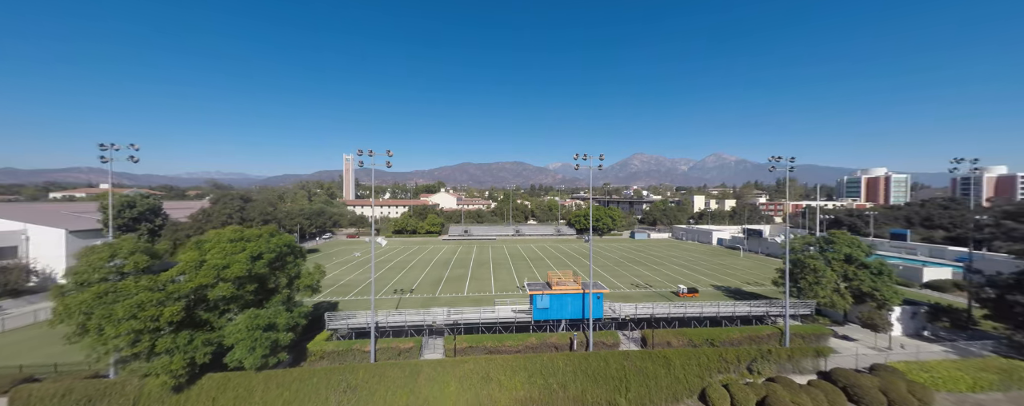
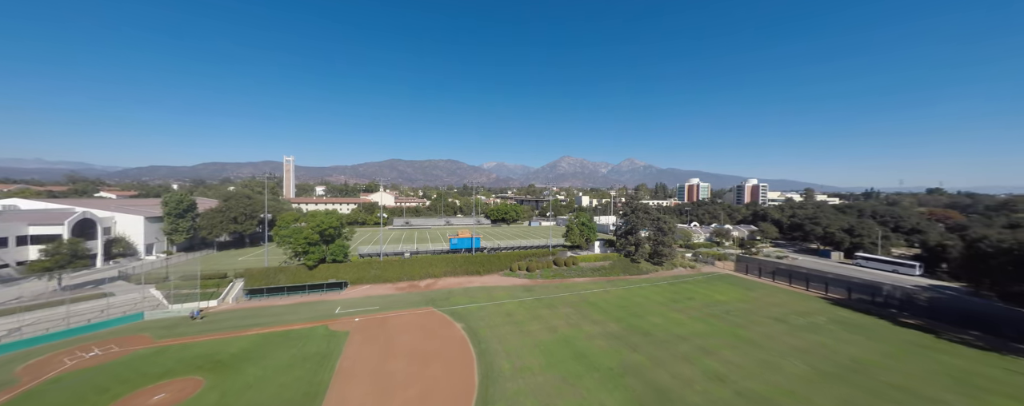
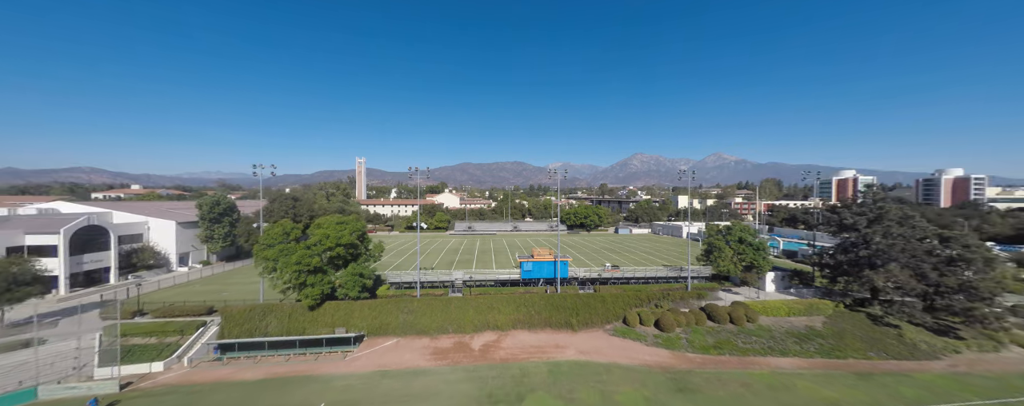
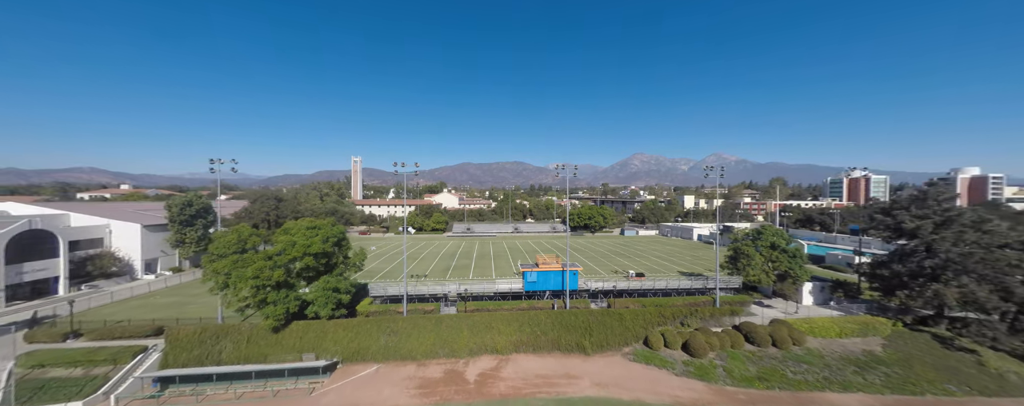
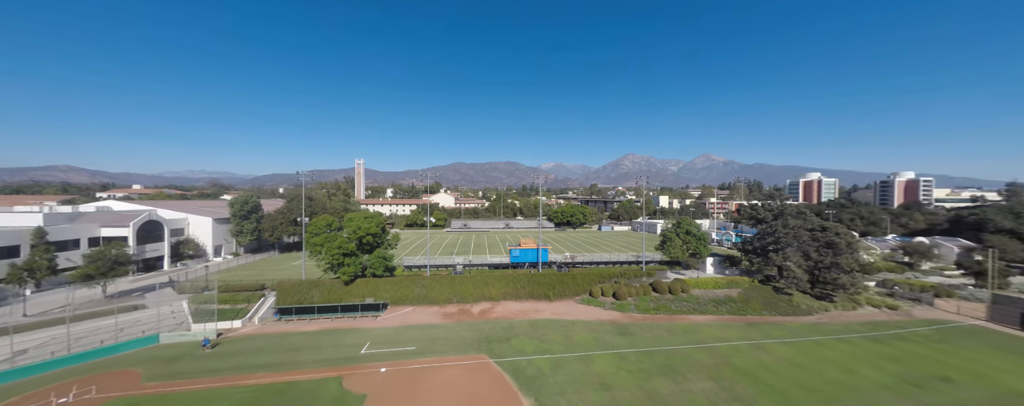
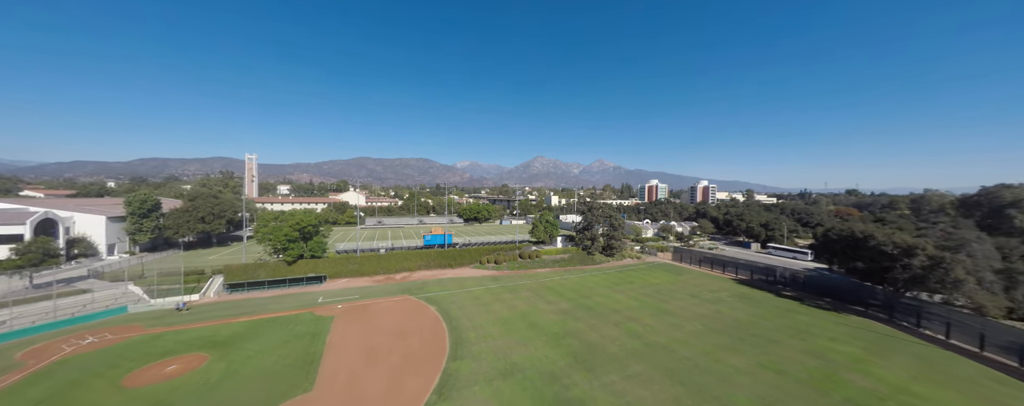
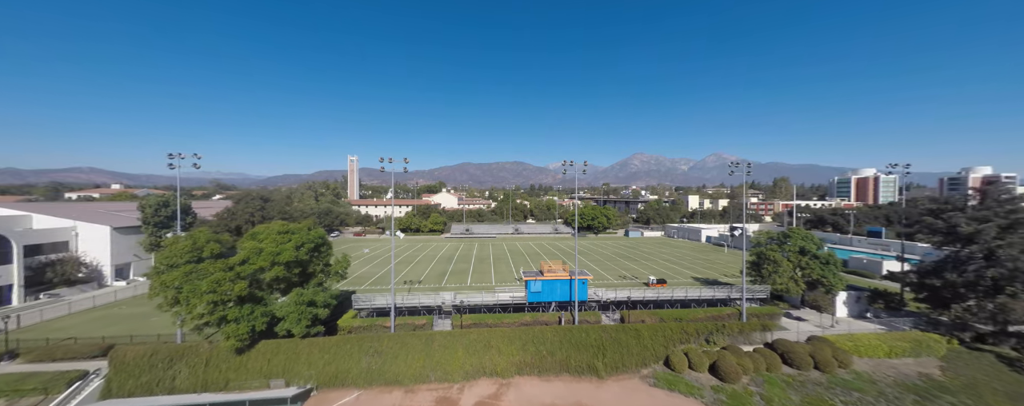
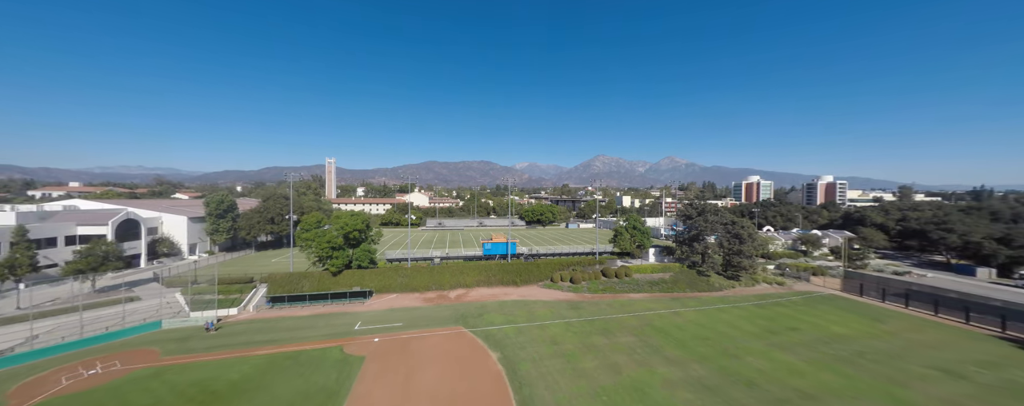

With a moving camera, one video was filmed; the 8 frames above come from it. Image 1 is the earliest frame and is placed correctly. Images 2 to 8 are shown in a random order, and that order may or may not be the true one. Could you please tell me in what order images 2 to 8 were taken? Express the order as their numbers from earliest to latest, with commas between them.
7, 4, 3, 5, 8, 2, 6
